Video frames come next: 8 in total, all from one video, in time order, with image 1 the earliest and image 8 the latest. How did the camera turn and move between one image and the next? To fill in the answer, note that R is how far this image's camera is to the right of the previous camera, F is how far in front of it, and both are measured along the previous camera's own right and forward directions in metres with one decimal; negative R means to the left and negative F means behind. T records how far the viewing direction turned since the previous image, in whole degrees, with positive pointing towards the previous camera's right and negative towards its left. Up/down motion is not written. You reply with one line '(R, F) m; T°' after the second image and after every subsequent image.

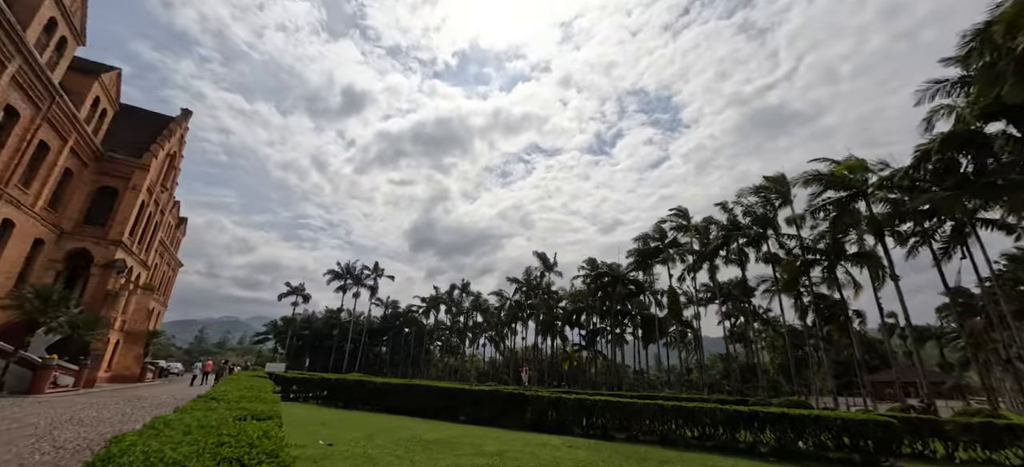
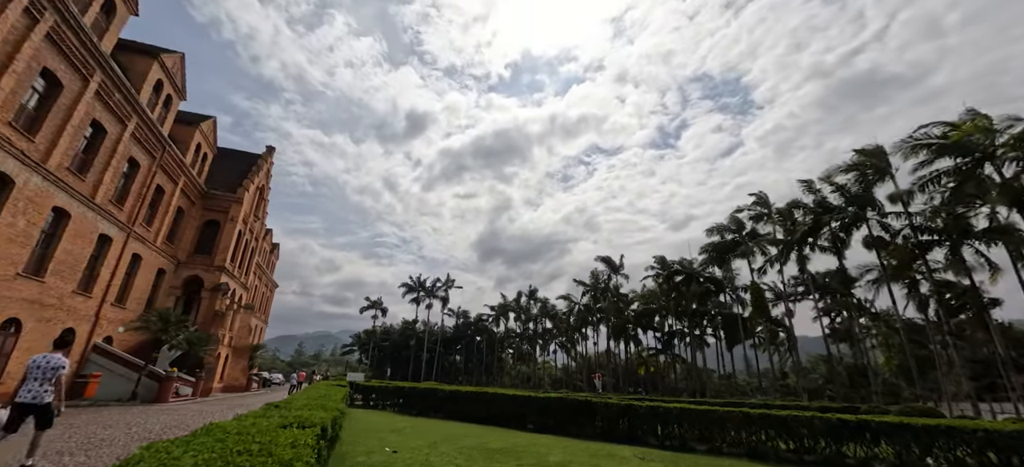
(+0.5, +0.2) m; -9°
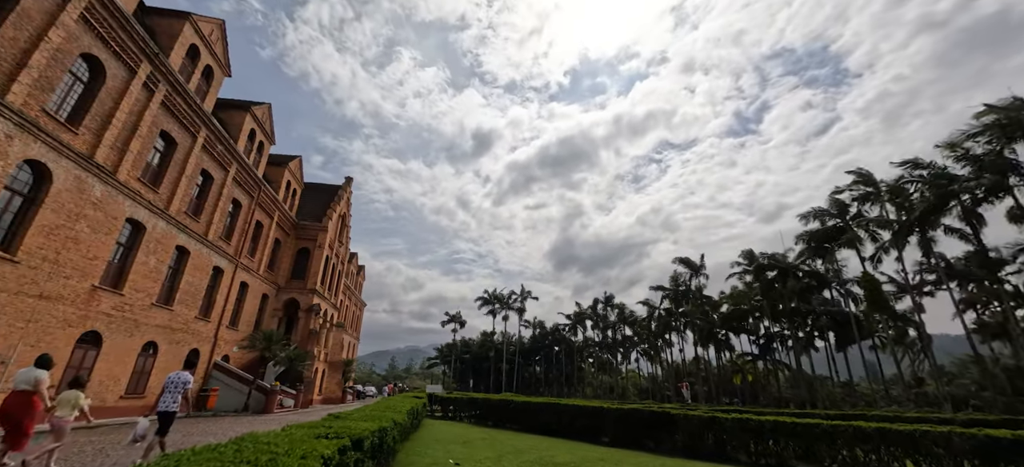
(+0.7, +0.2) m; -11°
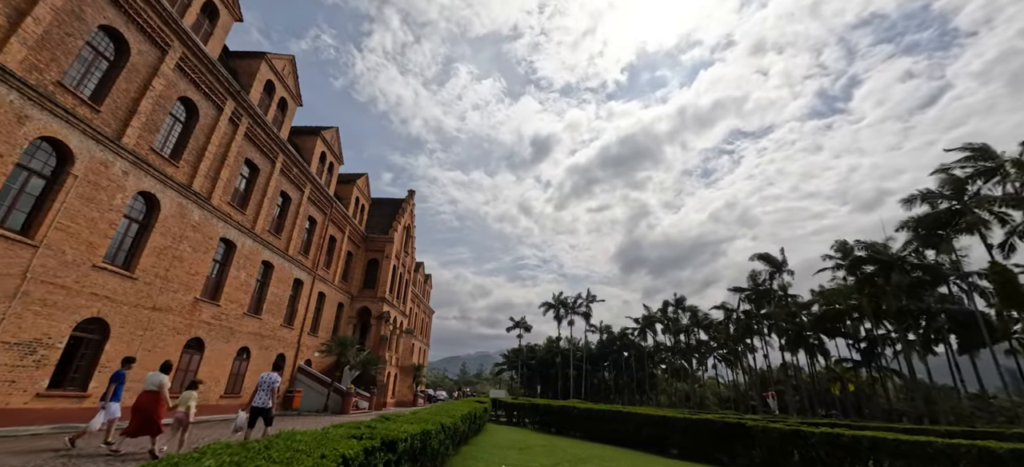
(+0.5, +0.1) m; -9°
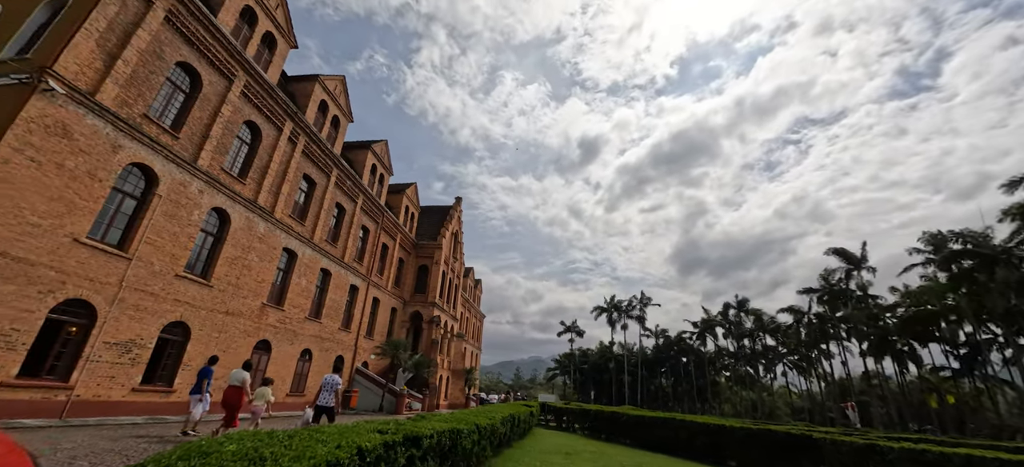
(+0.4, 0.0) m; -7°
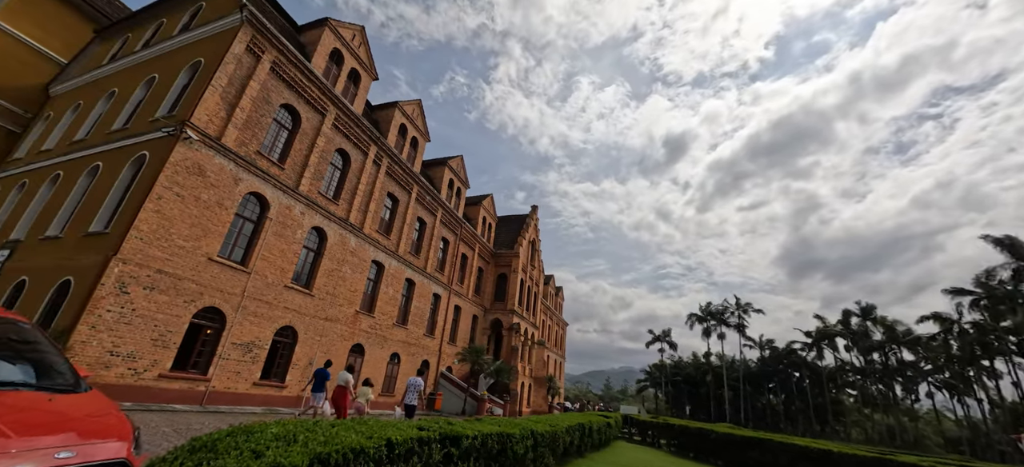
(+0.7, -0.1) m; -12°
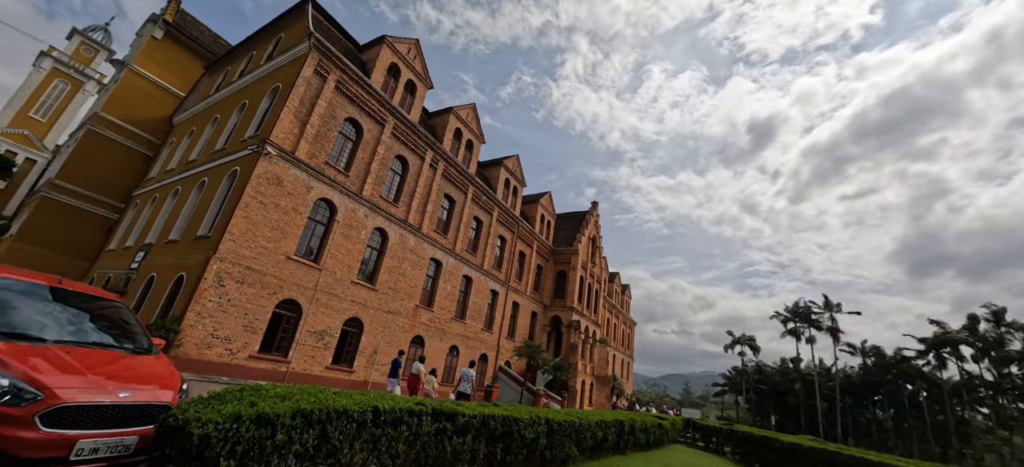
(+1.1, -0.3) m; -10°
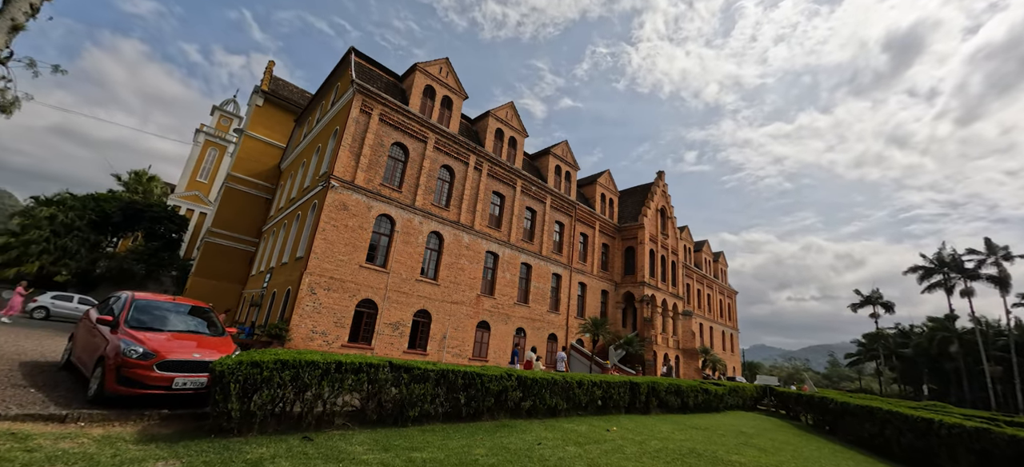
(+3.2, -1.2) m; -15°
